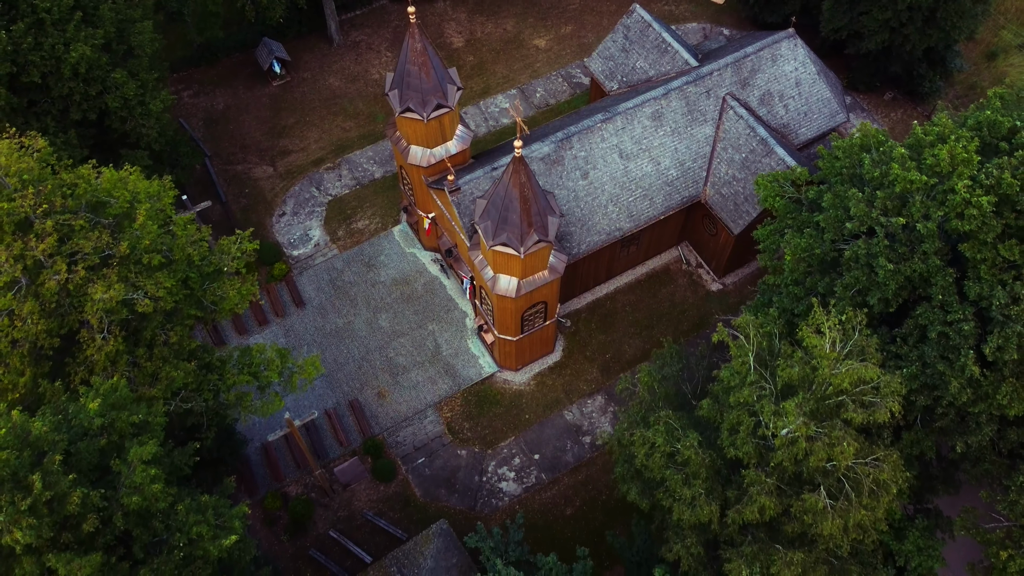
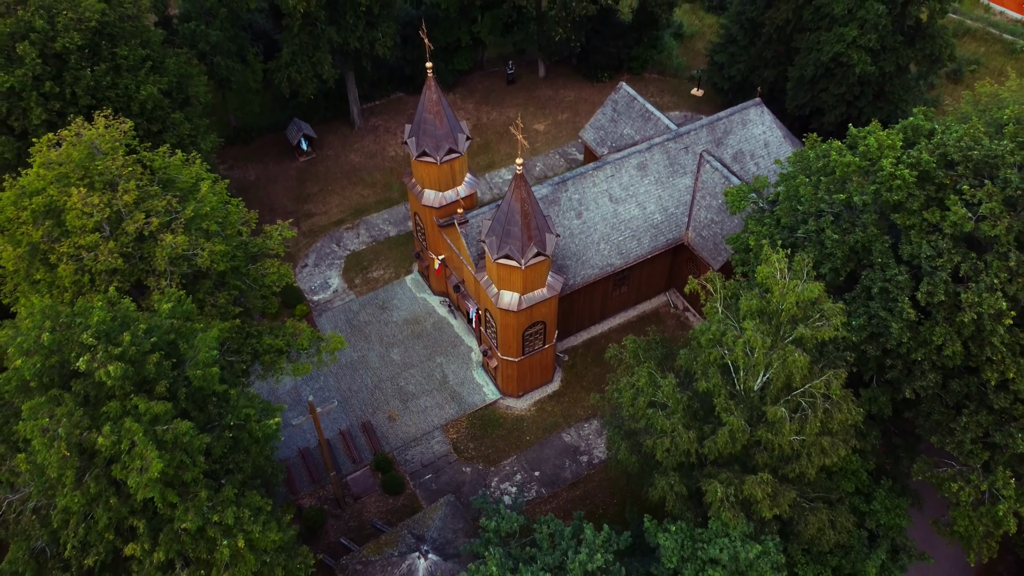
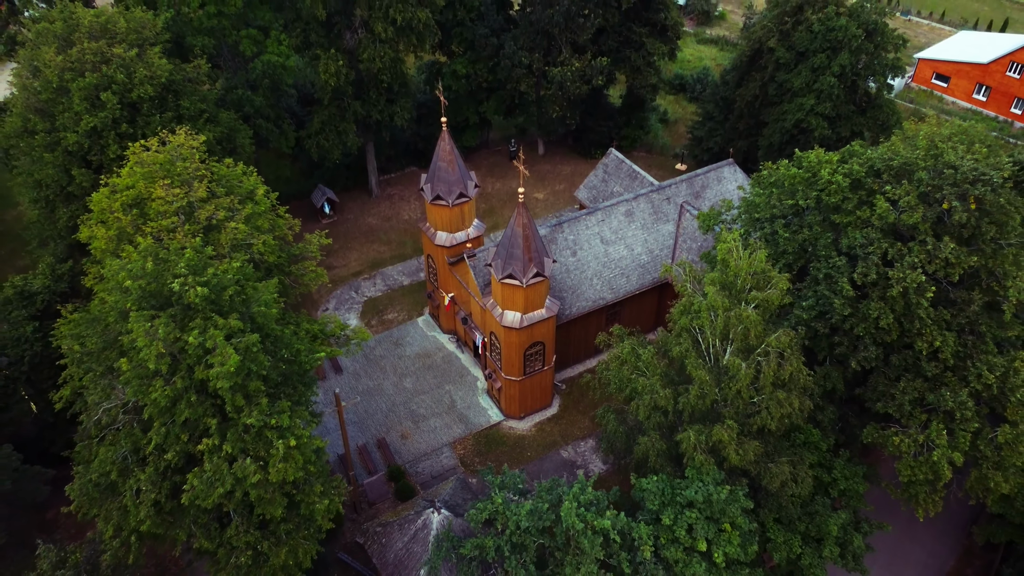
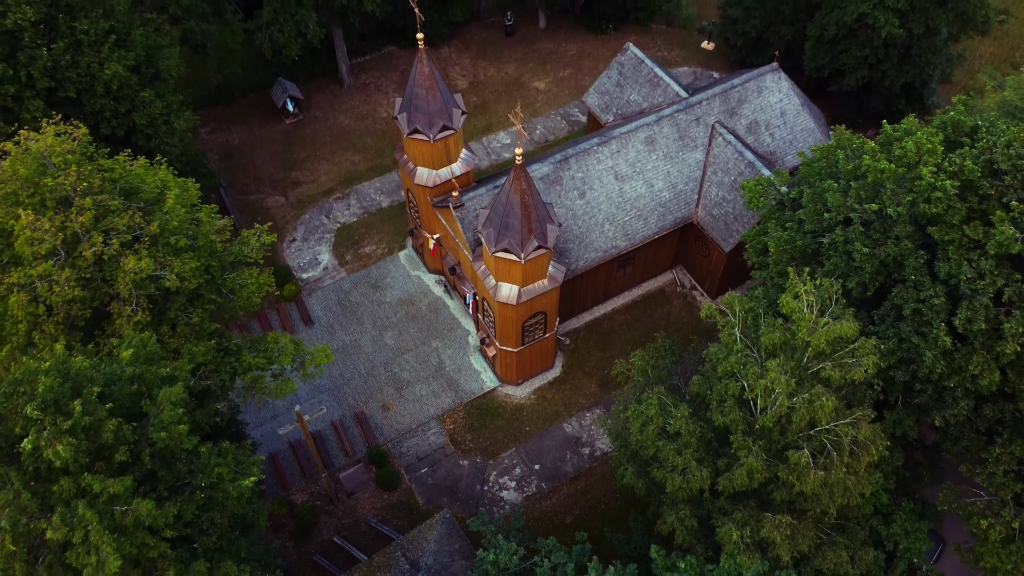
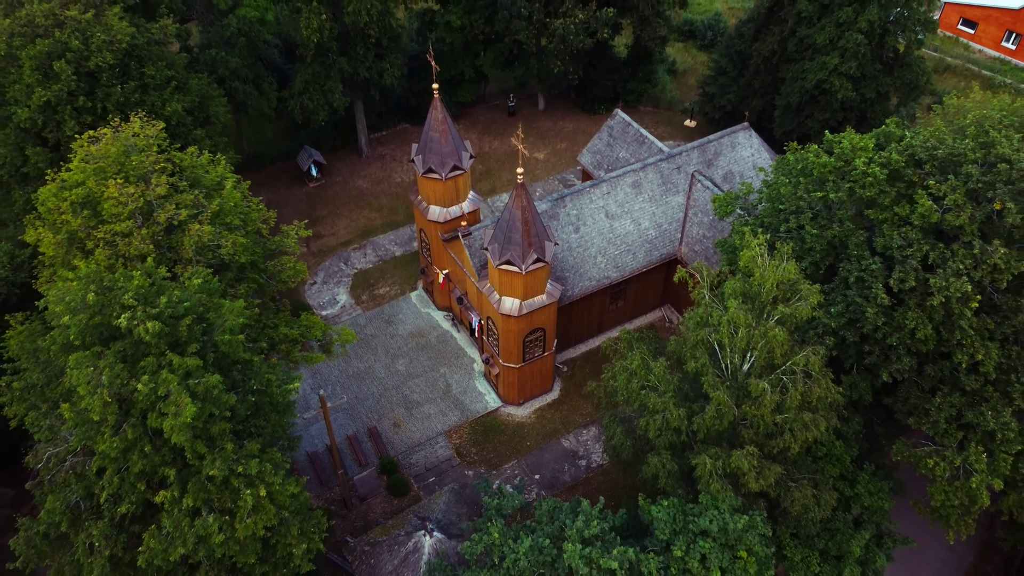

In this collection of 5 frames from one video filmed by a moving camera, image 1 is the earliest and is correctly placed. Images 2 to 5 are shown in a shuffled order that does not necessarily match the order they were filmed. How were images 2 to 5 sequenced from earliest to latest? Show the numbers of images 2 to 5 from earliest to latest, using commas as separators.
4, 2, 5, 3
